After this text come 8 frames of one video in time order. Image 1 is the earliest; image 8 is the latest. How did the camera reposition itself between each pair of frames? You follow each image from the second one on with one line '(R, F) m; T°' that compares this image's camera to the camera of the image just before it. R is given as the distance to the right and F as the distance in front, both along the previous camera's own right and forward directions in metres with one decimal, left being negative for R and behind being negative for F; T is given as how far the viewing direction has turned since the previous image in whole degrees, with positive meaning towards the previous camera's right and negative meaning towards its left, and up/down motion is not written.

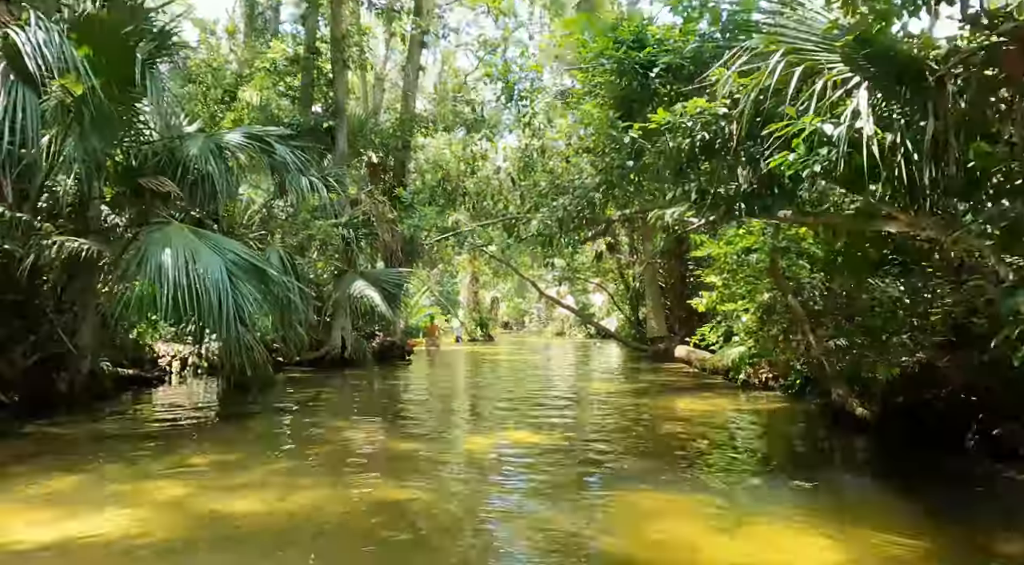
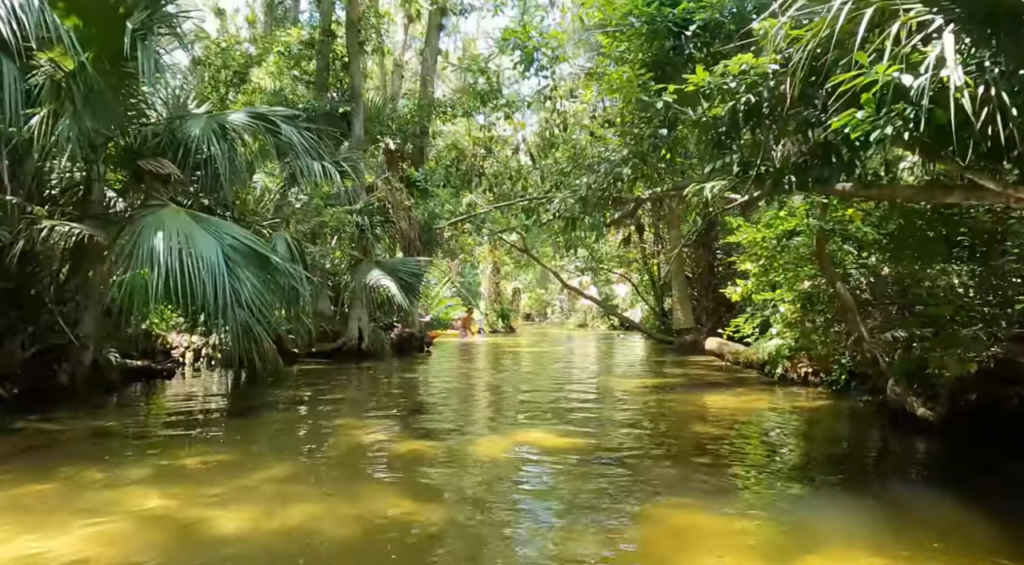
(0.0, +0.4) m; -2°
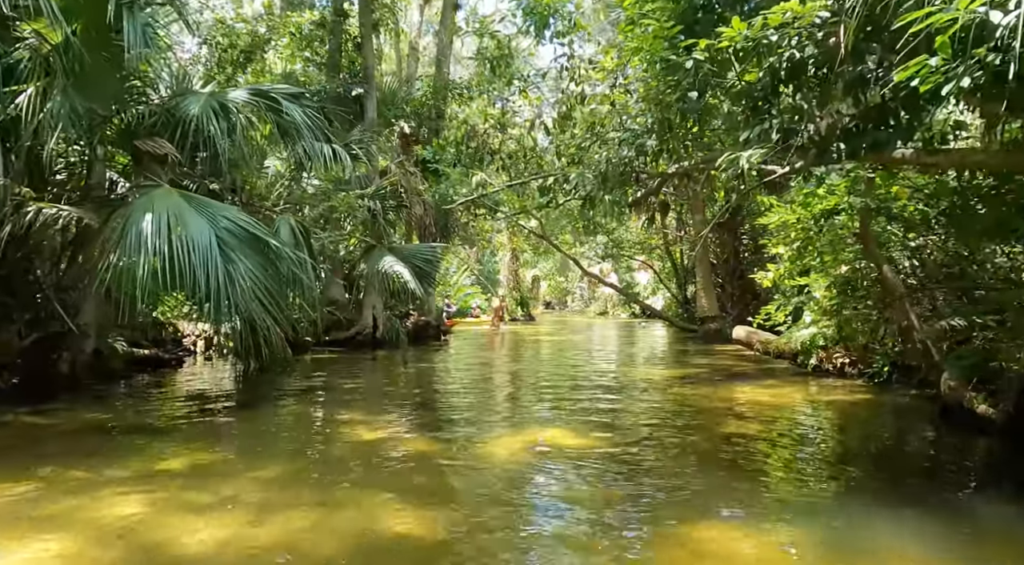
(0.0, +0.4) m; -2°
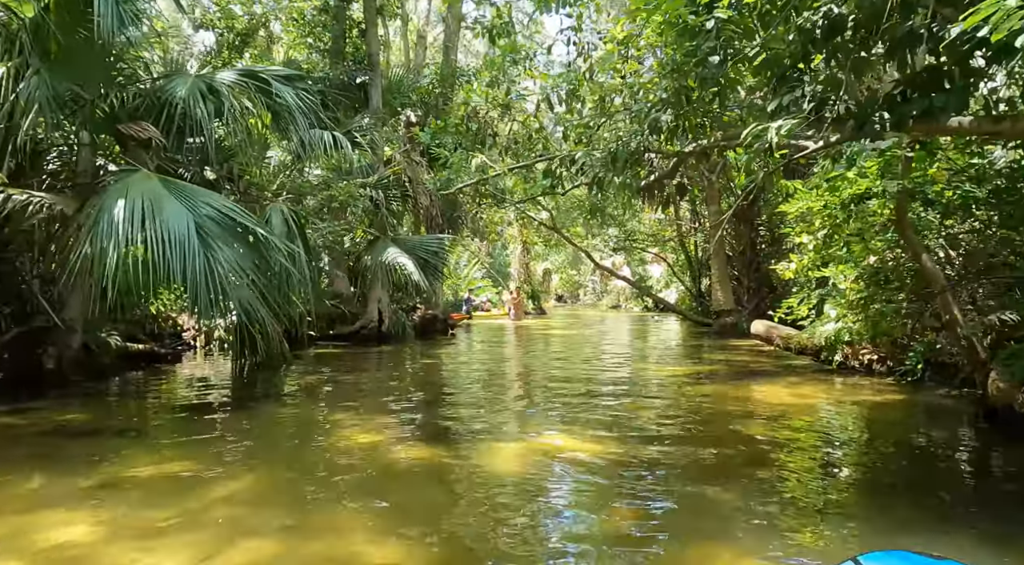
(+0.1, +0.4) m; -1°
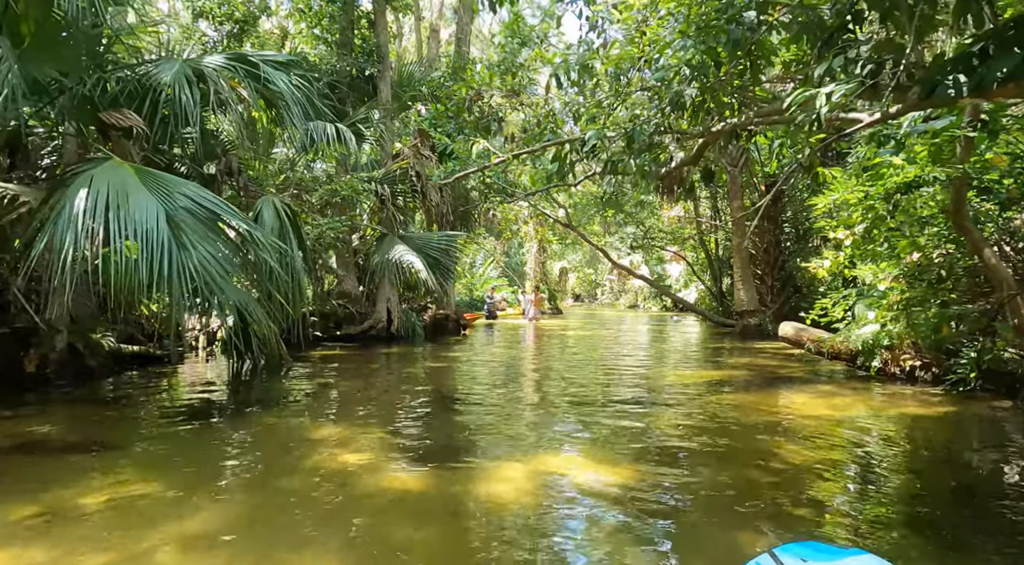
(+0.1, +0.5) m; -2°
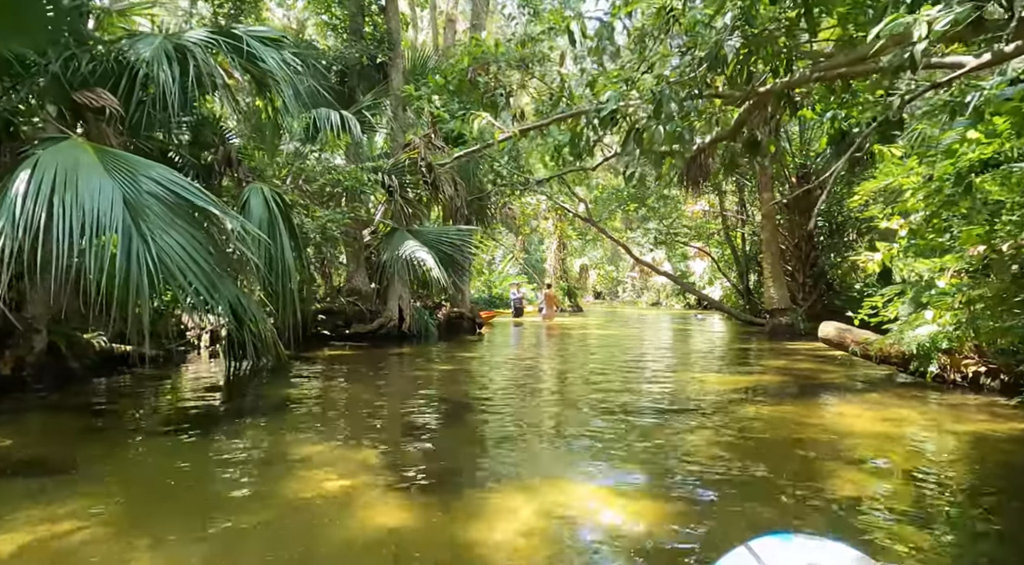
(+0.1, +0.6) m; -2°
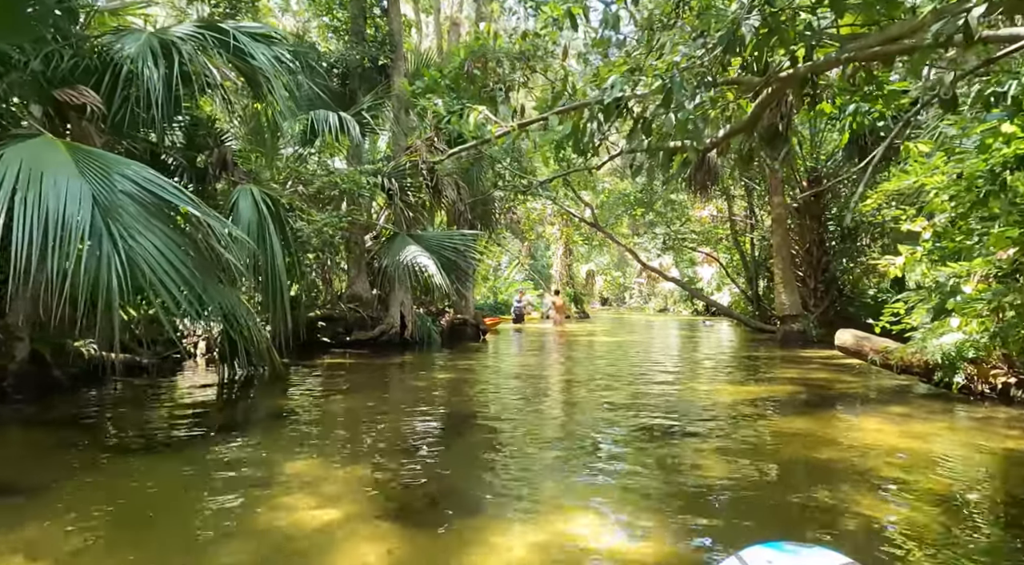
(0.0, +0.3) m; -1°
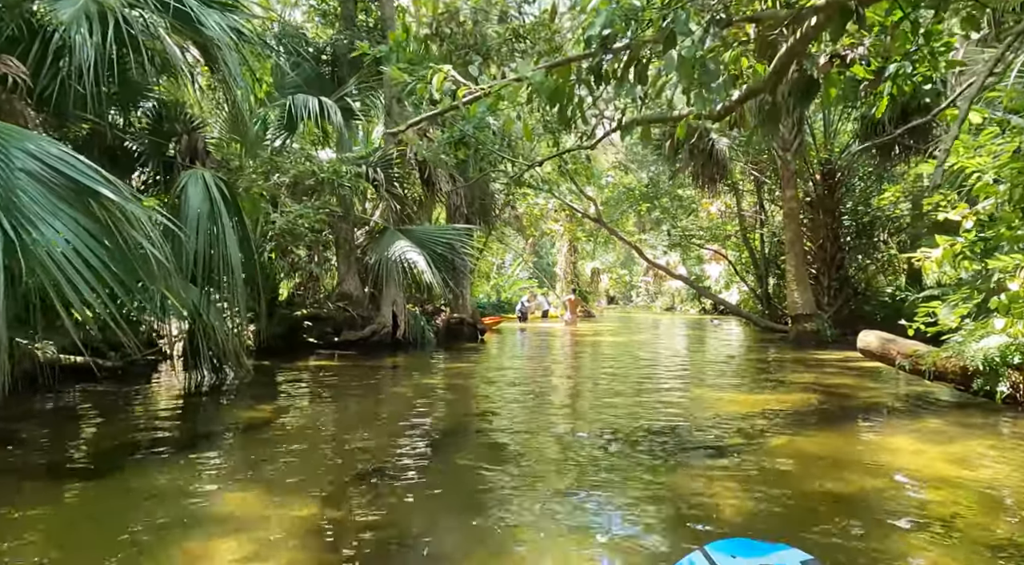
(+0.2, +0.6) m; -1°
